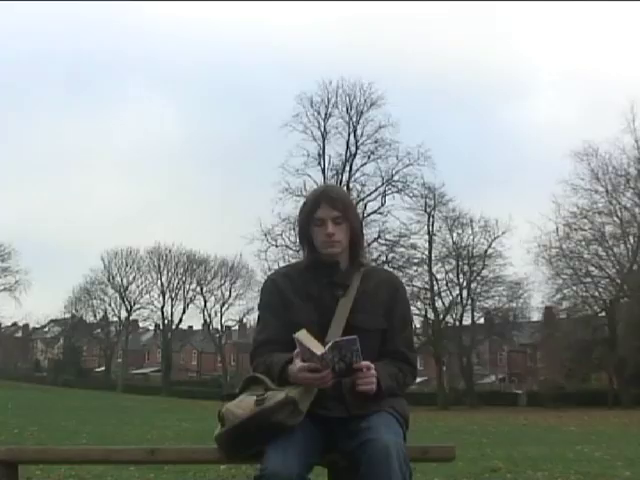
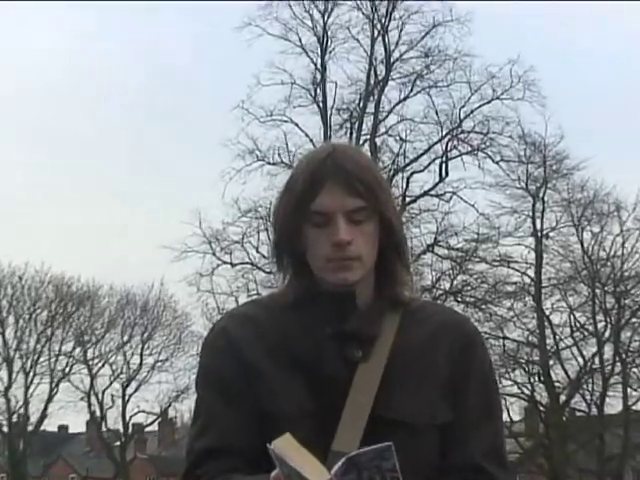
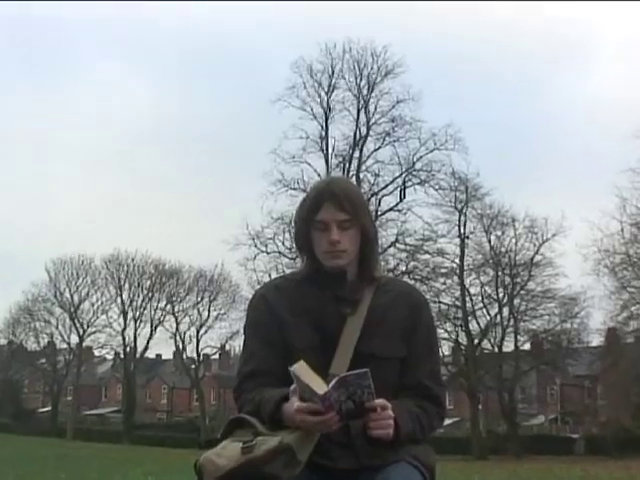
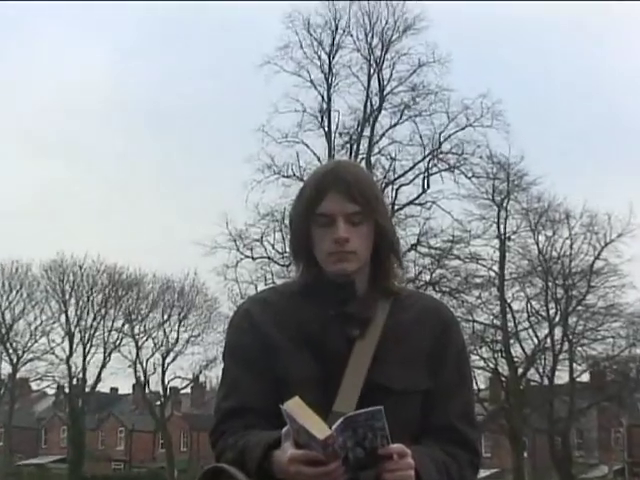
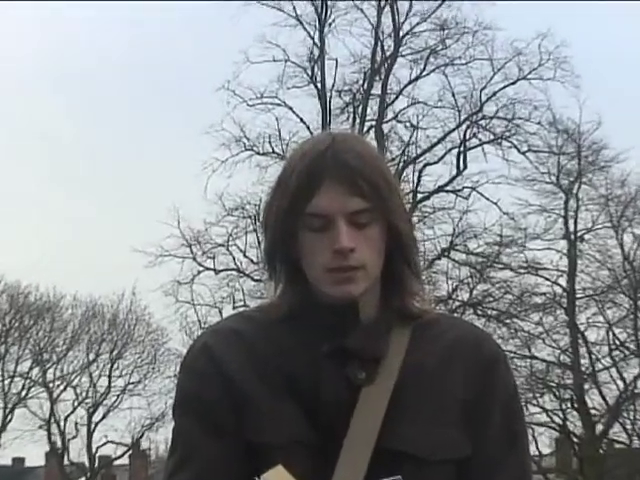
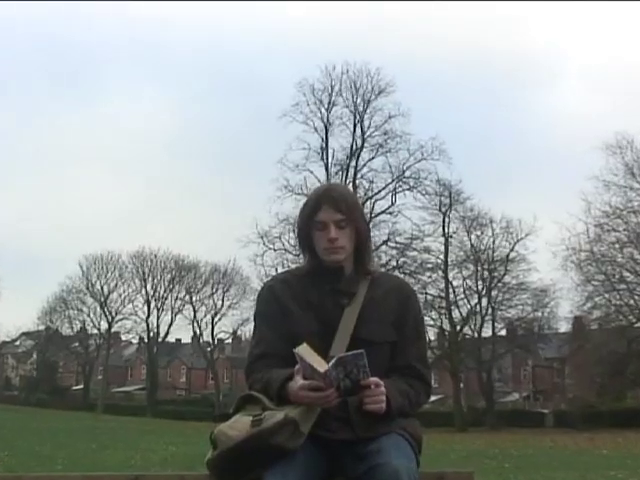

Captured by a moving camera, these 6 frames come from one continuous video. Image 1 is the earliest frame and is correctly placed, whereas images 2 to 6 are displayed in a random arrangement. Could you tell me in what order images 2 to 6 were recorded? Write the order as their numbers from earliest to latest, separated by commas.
6, 3, 4, 2, 5
